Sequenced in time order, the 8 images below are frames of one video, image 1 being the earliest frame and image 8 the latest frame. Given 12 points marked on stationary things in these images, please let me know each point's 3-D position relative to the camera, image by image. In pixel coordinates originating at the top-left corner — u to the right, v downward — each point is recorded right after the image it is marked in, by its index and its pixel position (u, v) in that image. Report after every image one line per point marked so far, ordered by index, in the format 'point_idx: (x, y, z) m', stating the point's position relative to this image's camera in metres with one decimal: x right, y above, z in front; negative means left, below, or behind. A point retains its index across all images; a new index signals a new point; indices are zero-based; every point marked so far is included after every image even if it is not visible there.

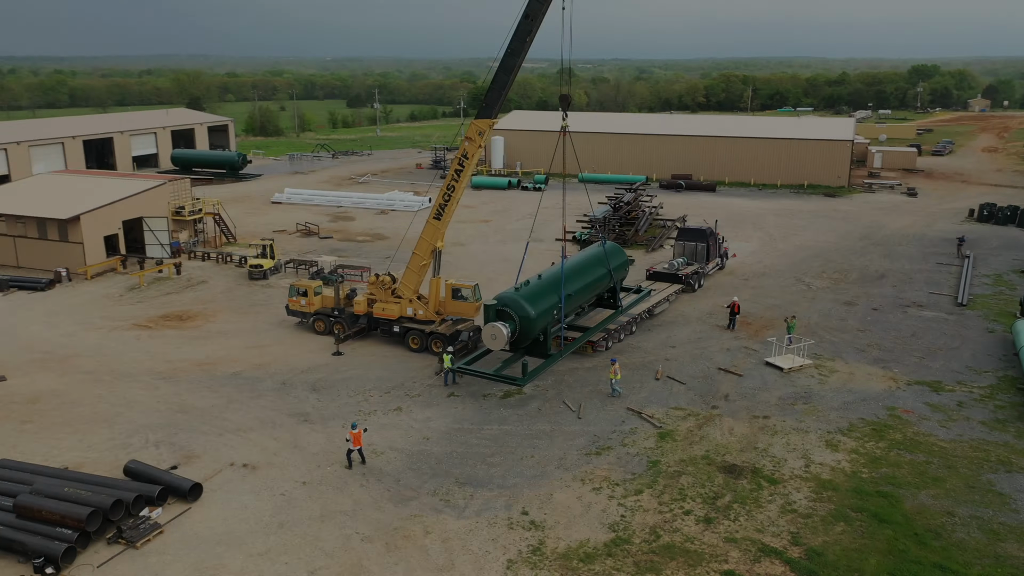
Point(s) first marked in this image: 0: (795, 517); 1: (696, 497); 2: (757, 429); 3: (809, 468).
0: (+5.5, -4.5, +16.1) m
1: (+3.7, -4.2, +16.7) m
2: (+5.9, -3.4, +19.9) m
3: (+6.5, -3.9, +18.1) m
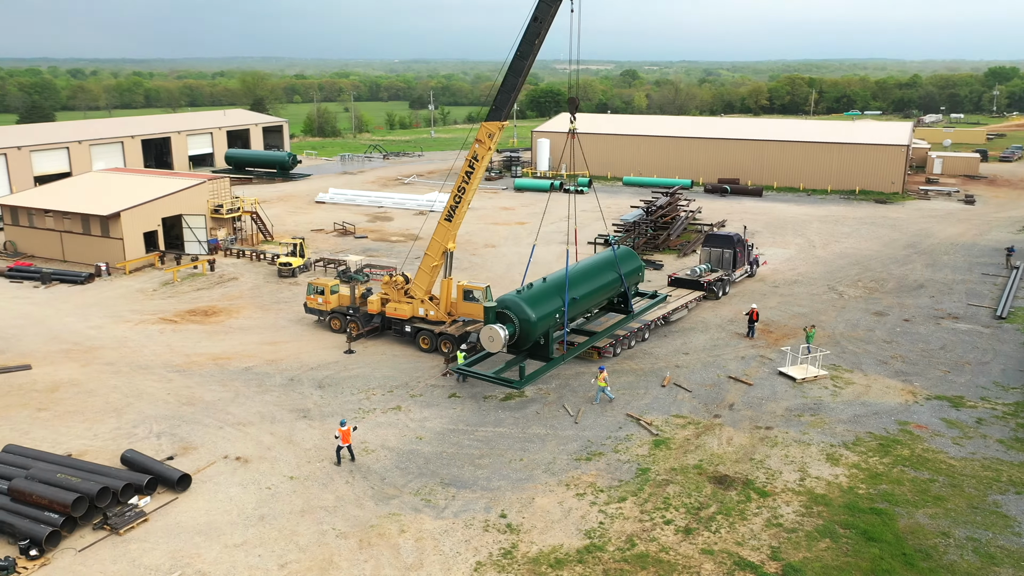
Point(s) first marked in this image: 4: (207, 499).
0: (+5.0, -4.6, +15.7) m
1: (+3.3, -4.3, +16.4) m
2: (+5.8, -3.6, +19.5) m
3: (+6.2, -4.1, +17.6) m
4: (-6.0, -4.1, +16.1) m
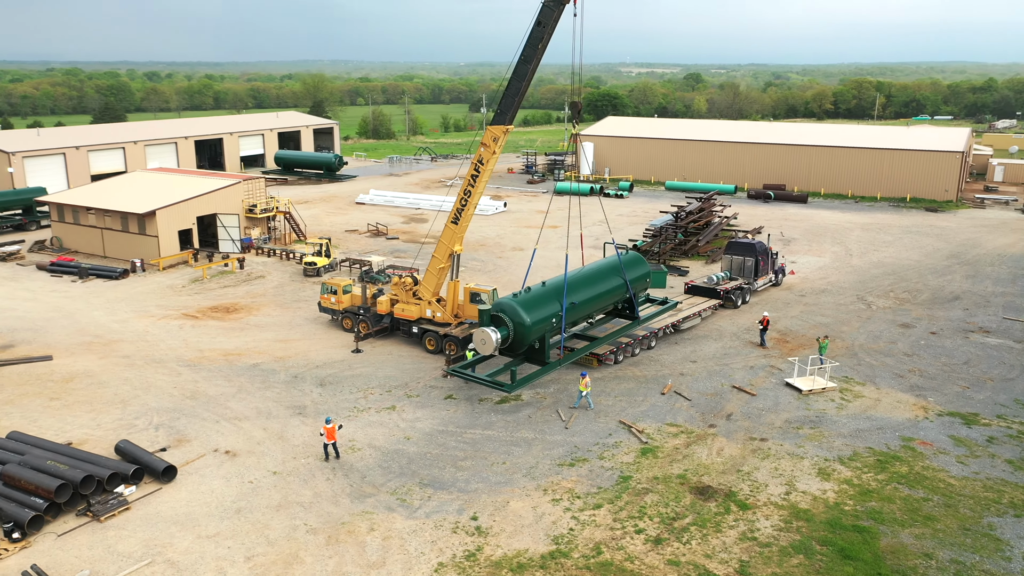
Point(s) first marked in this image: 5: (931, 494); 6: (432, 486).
0: (+4.4, -4.8, +15.4) m
1: (+2.8, -4.5, +16.3) m
2: (+5.5, -3.8, +19.1) m
3: (+5.7, -4.3, +17.2) m
4: (-6.5, -4.1, +16.6) m
5: (+8.9, -4.4, +17.6) m
6: (-1.7, -4.1, +17.2) m
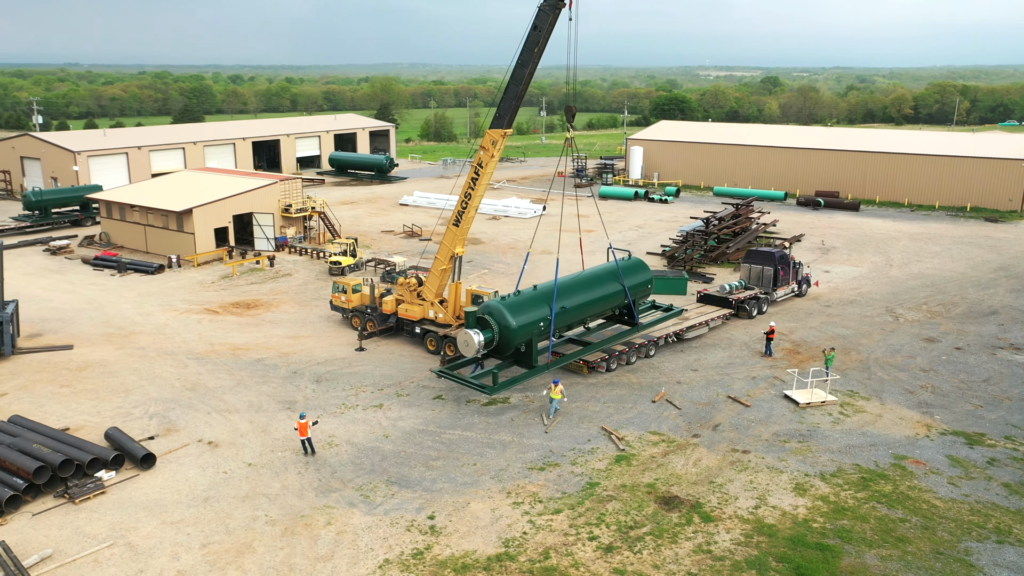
0: (+3.5, -4.9, +15.1) m
1: (+1.9, -4.6, +16.1) m
2: (+4.9, -4.0, +18.8) m
3: (+5.0, -4.5, +16.8) m
4: (-7.2, -4.0, +17.3) m
5: (+8.1, -4.6, +16.9) m
6: (-2.4, -4.1, +17.5) m
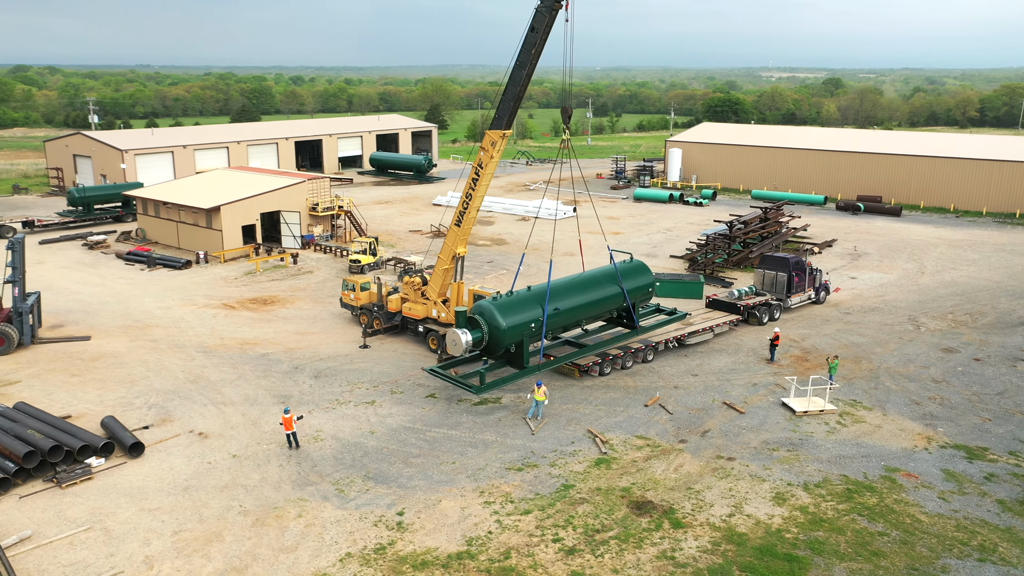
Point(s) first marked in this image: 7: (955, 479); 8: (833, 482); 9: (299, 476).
0: (+2.8, -5.0, +15.0) m
1: (+1.3, -4.6, +16.1) m
2: (+4.4, -4.1, +18.5) m
3: (+4.4, -4.6, +16.6) m
4: (-7.8, -3.8, +17.8) m
5: (+7.5, -4.8, +16.5) m
6: (-2.9, -4.1, +17.7) m
7: (+10.0, -4.3, +18.6) m
8: (+7.0, -4.3, +18.2) m
9: (-4.5, -4.0, +17.7) m
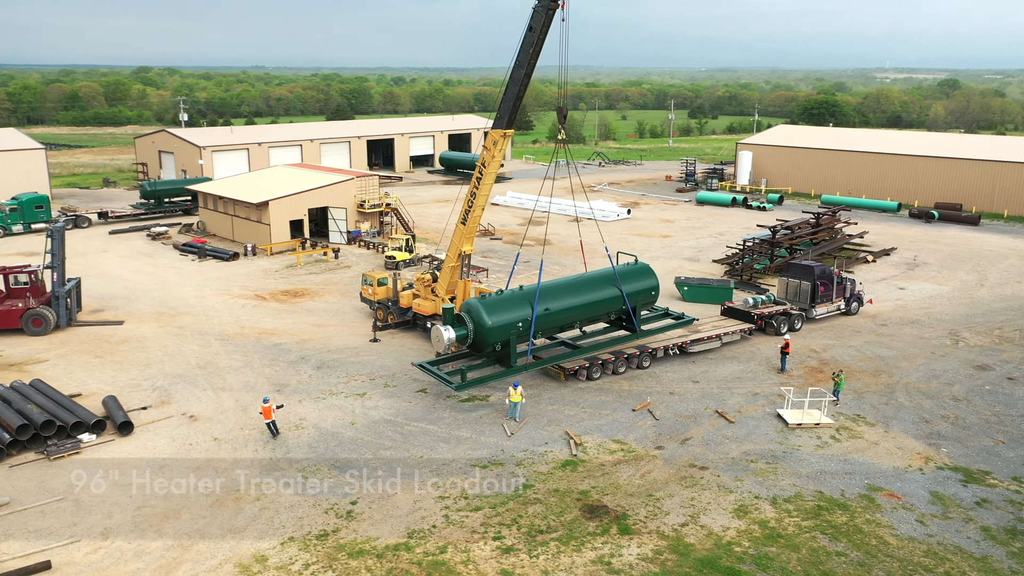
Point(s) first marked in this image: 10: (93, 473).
0: (+1.6, -5.0, +14.8) m
1: (+0.2, -4.6, +16.1) m
2: (+3.6, -4.2, +18.2) m
3: (+3.3, -4.7, +16.2) m
4: (-8.6, -3.6, +18.8) m
5: (+6.4, -5.0, +15.7) m
6: (-3.8, -4.0, +18.2) m
7: (+9.1, -4.5, +17.6) m
8: (+6.2, -4.4, +17.5) m
9: (-5.4, -3.9, +18.4) m
10: (-8.8, -3.9, +17.5) m
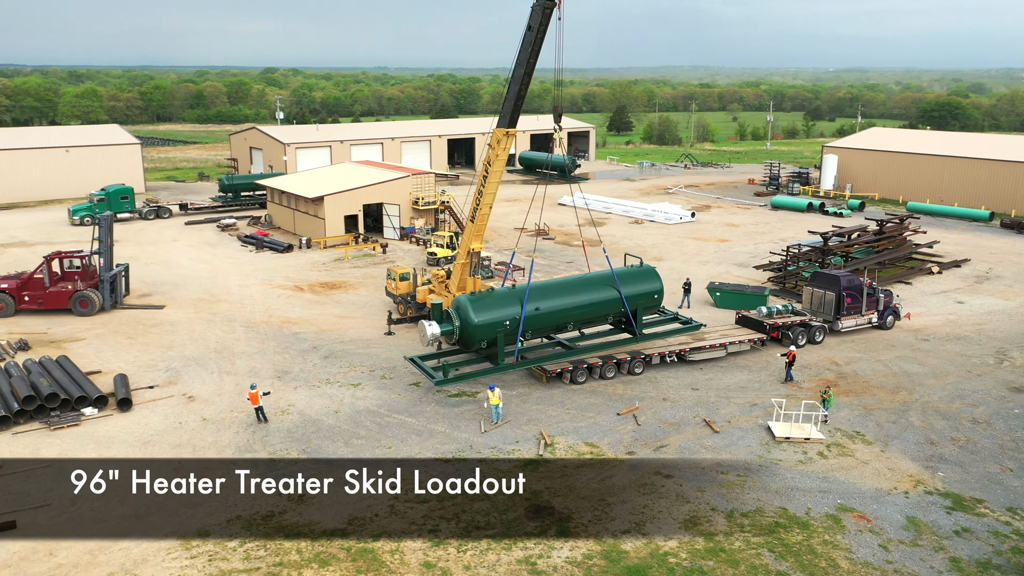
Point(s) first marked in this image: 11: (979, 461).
0: (+0.2, -5.0, +14.8) m
1: (-1.0, -4.6, +16.2) m
2: (+2.7, -4.2, +17.8) m
3: (+2.2, -4.7, +16.0) m
4: (-9.3, -3.2, +20.1) m
5: (+5.1, -5.1, +15.1) m
6: (-4.6, -3.8, +18.9) m
7: (+8.1, -4.8, +16.6) m
8: (+5.2, -4.6, +16.9) m
9: (-6.2, -3.6, +19.3) m
10: (-9.7, -3.6, +18.8) m
11: (+11.0, -4.1, +19.5) m
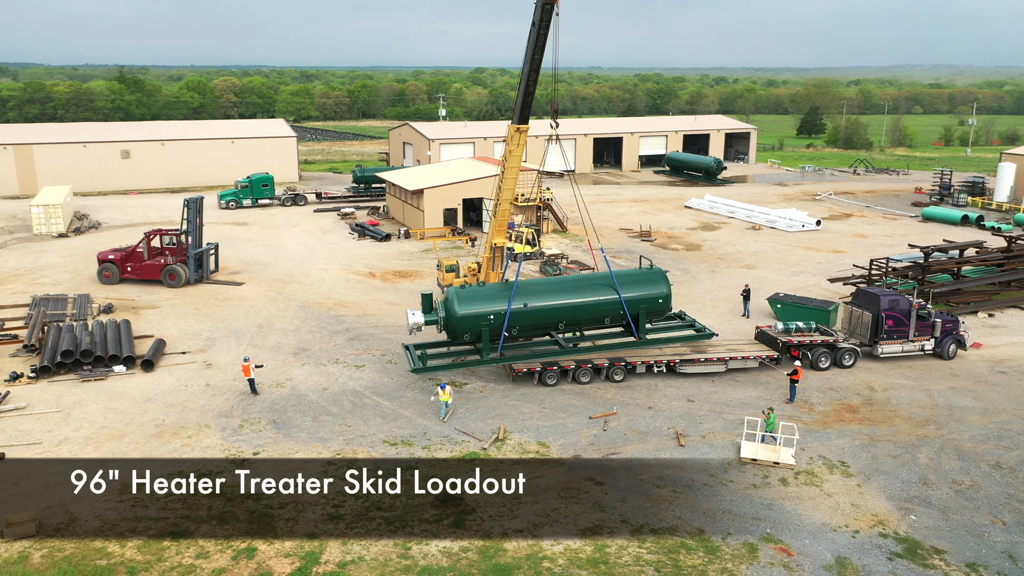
0: (-2.2, -4.8, +15.2) m
1: (-2.9, -4.3, +16.9) m
2: (+1.1, -4.2, +17.5) m
3: (+0.1, -4.7, +15.8) m
4: (-9.9, -2.5, +22.6) m
5: (+2.7, -5.2, +14.3) m
6: (-5.7, -3.3, +20.3) m
7: (+6.0, -5.1, +15.0) m
8: (+3.2, -4.7, +16.0) m
9: (-7.1, -3.1, +21.0) m
10: (-10.7, -2.8, +21.5) m
11: (+9.5, -4.6, +17.1) m
